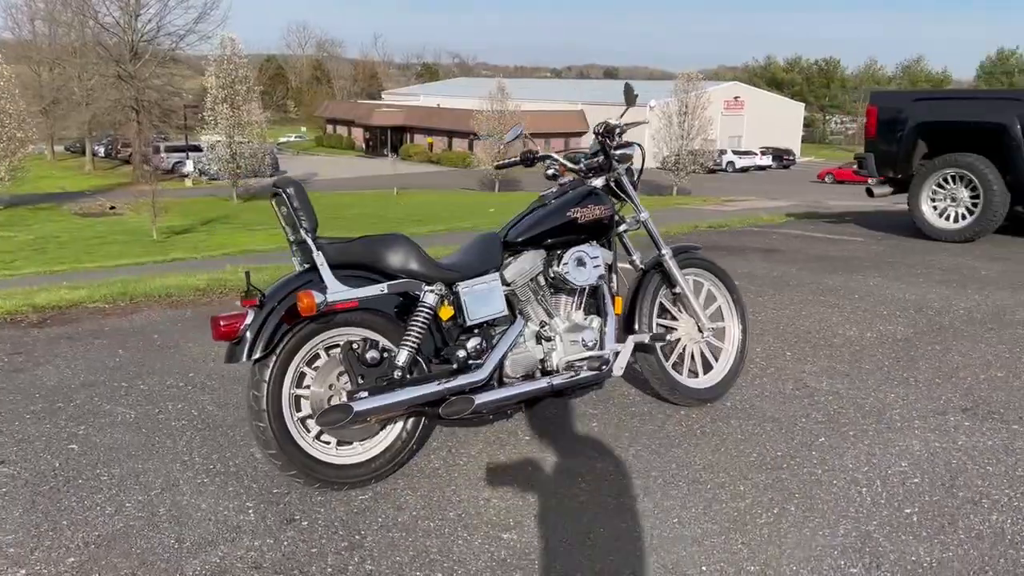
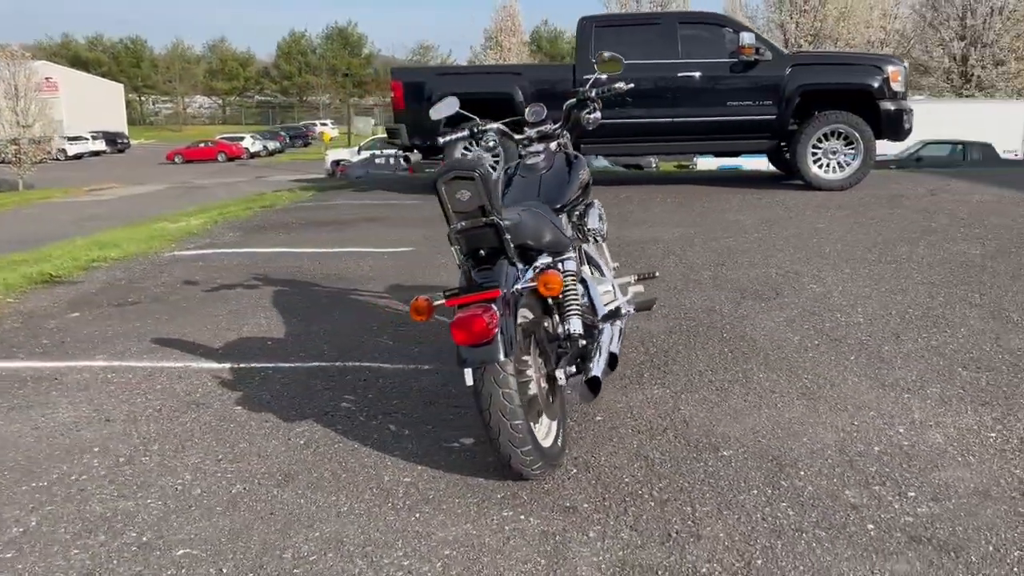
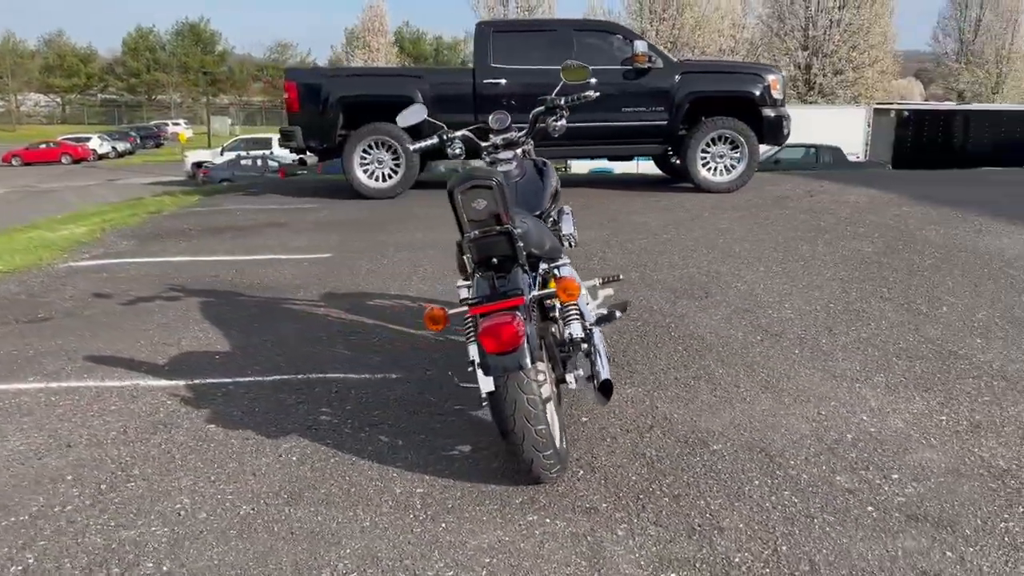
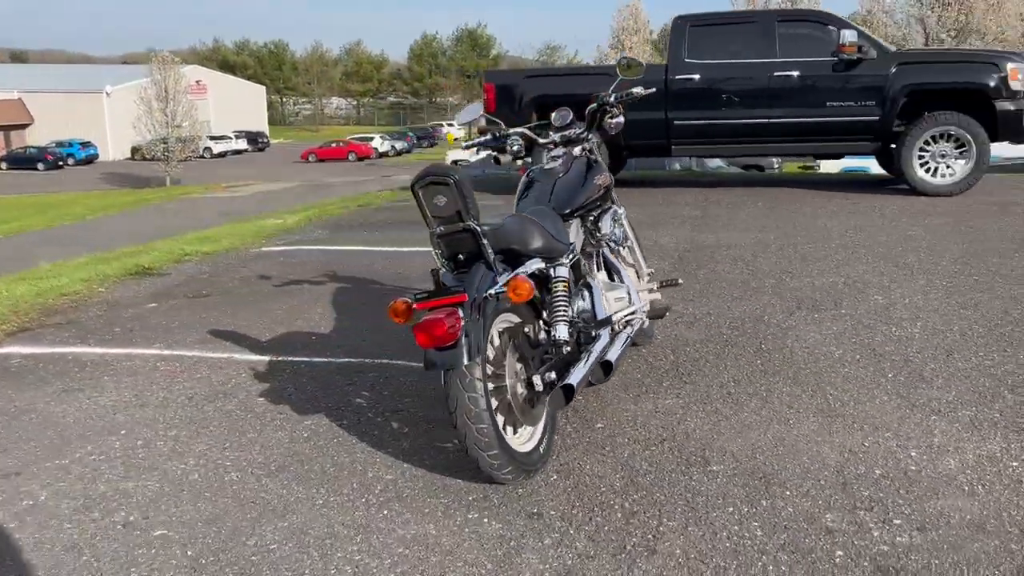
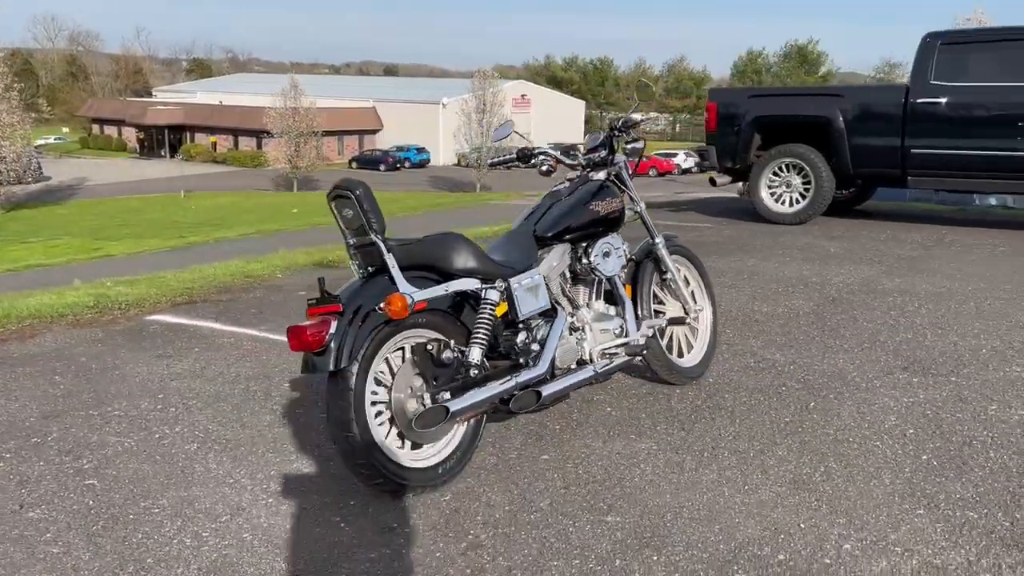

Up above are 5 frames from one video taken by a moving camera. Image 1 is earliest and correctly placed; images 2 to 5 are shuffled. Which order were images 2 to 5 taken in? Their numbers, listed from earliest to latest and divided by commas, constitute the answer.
5, 4, 2, 3
